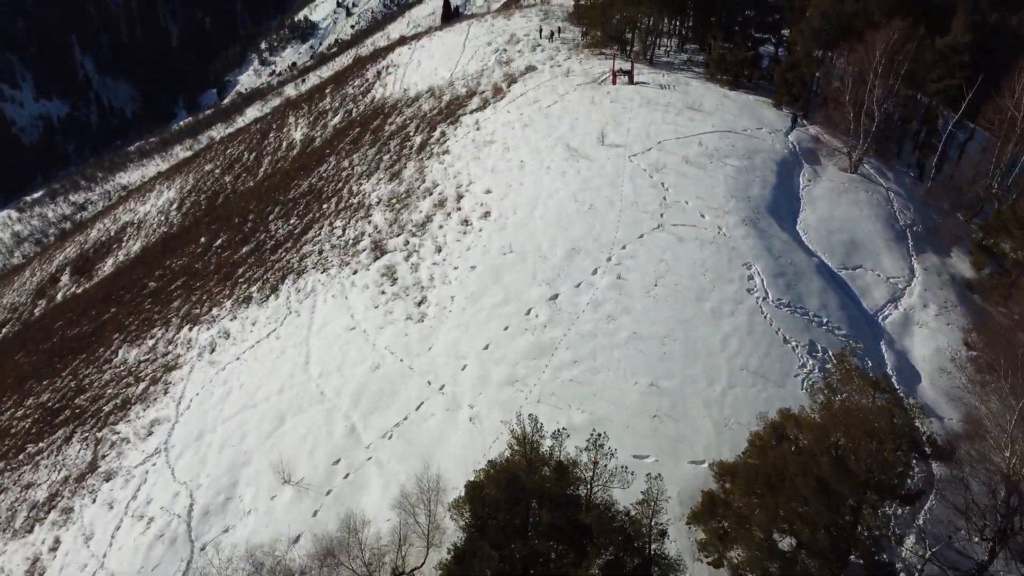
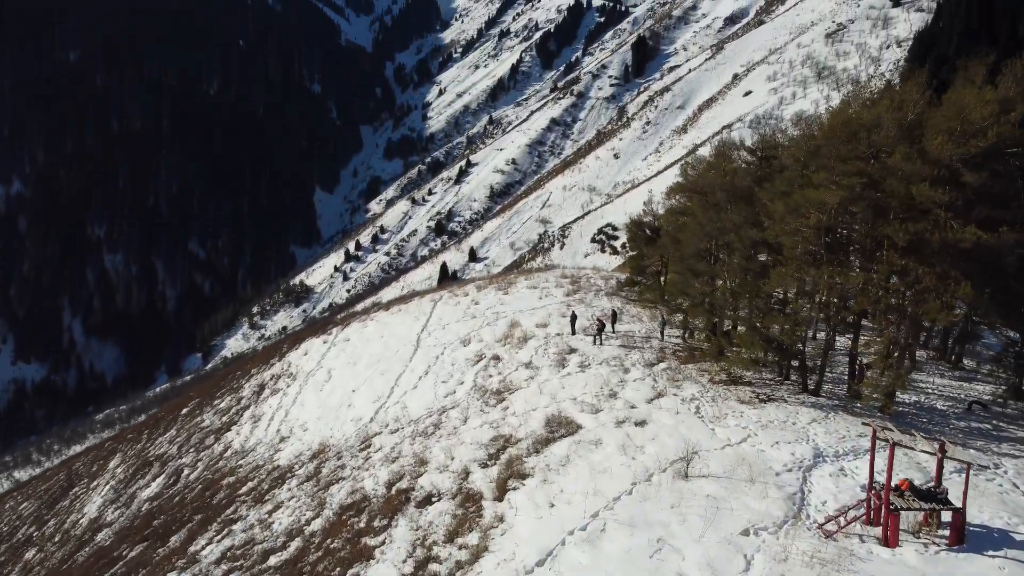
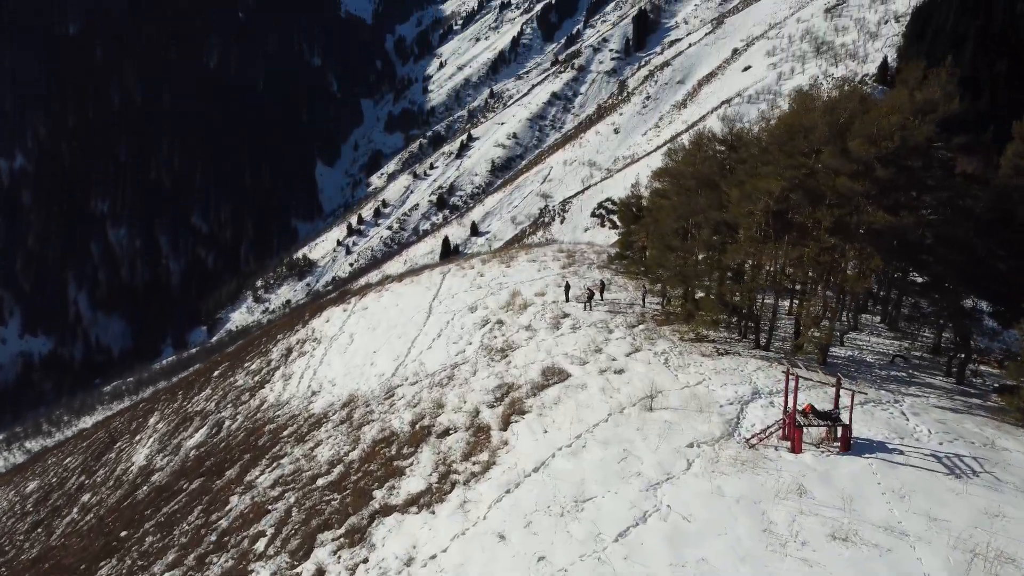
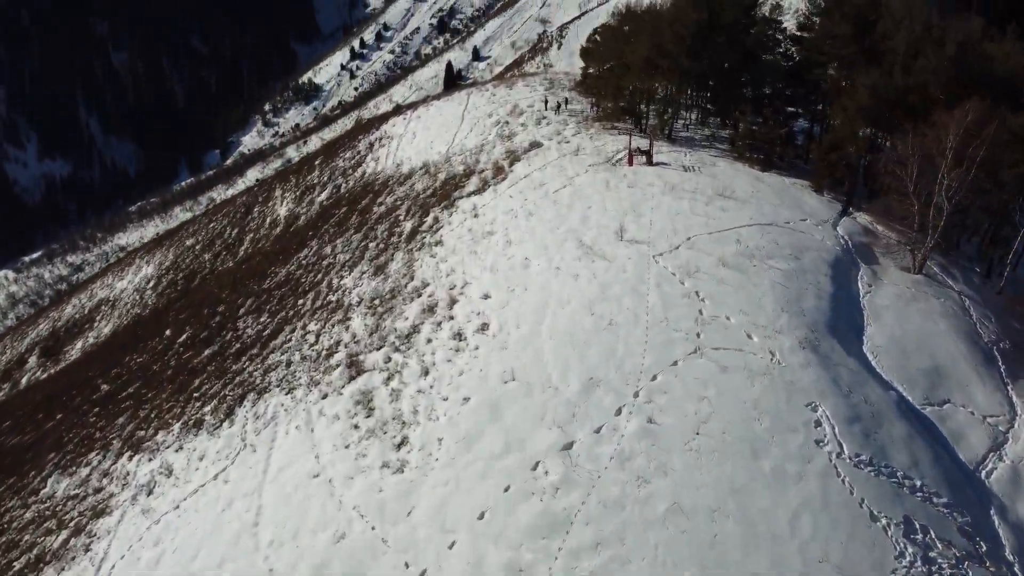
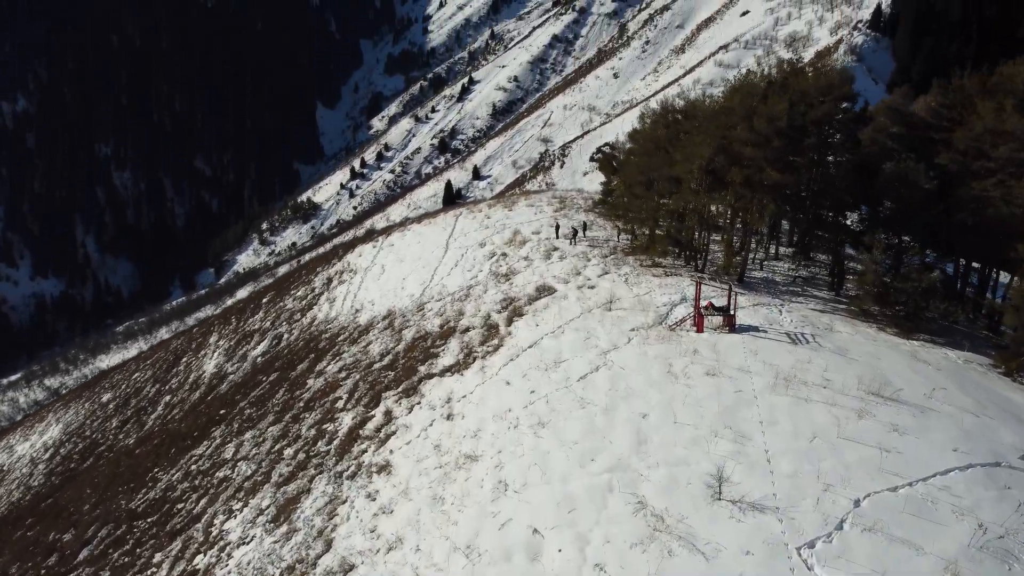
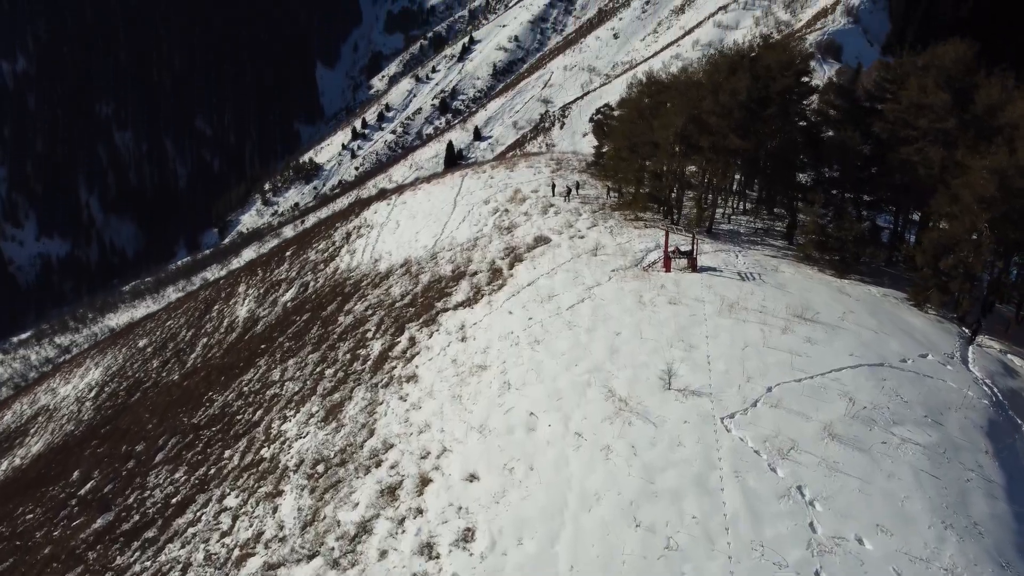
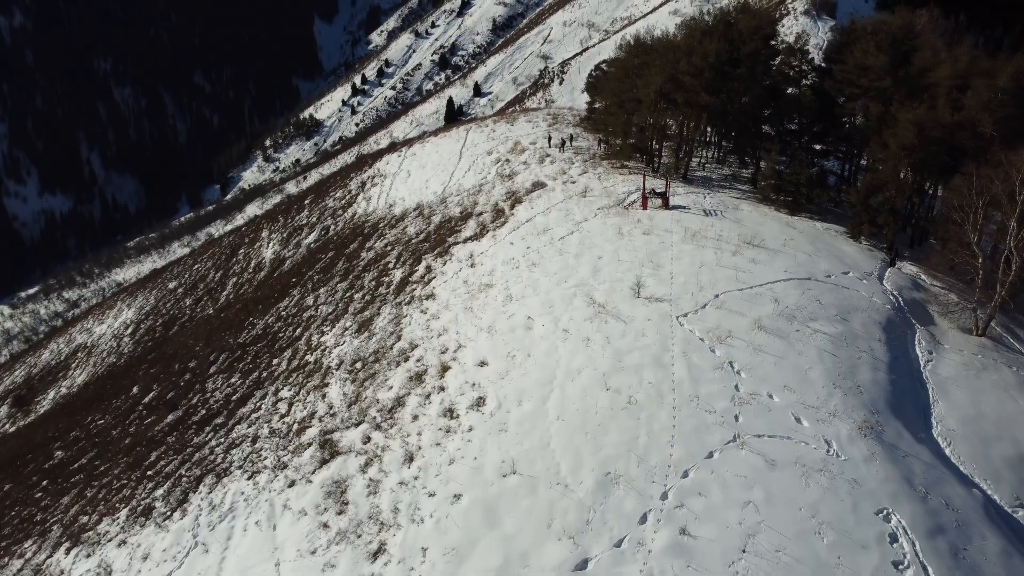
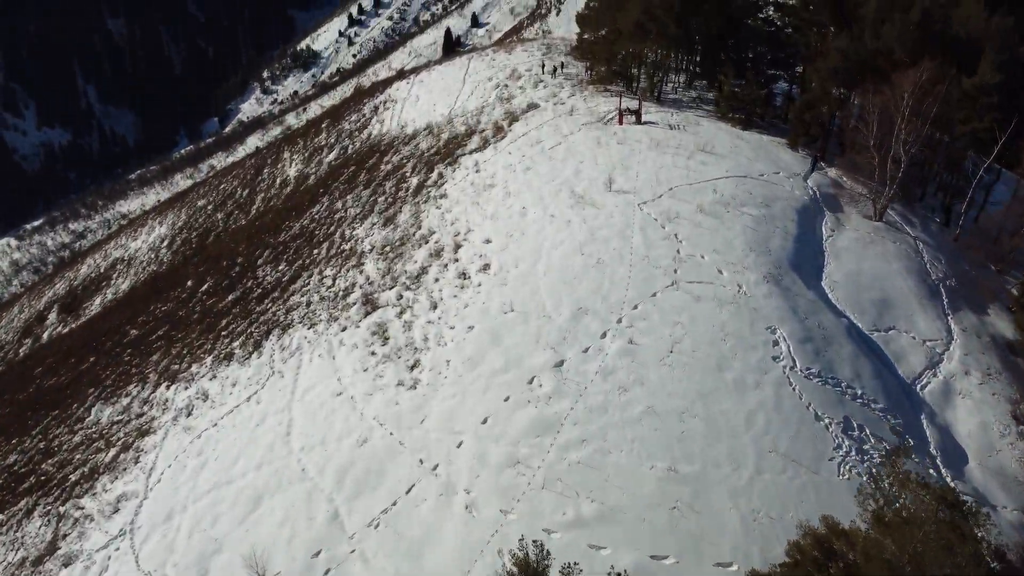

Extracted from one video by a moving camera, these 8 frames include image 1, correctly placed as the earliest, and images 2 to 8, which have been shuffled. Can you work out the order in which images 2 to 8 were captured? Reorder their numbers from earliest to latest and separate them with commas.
8, 4, 7, 6, 5, 3, 2
